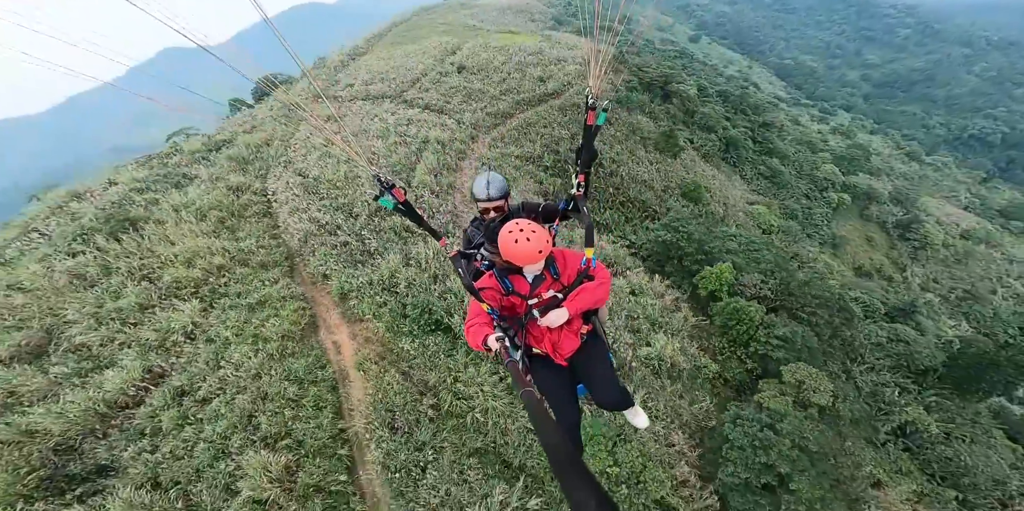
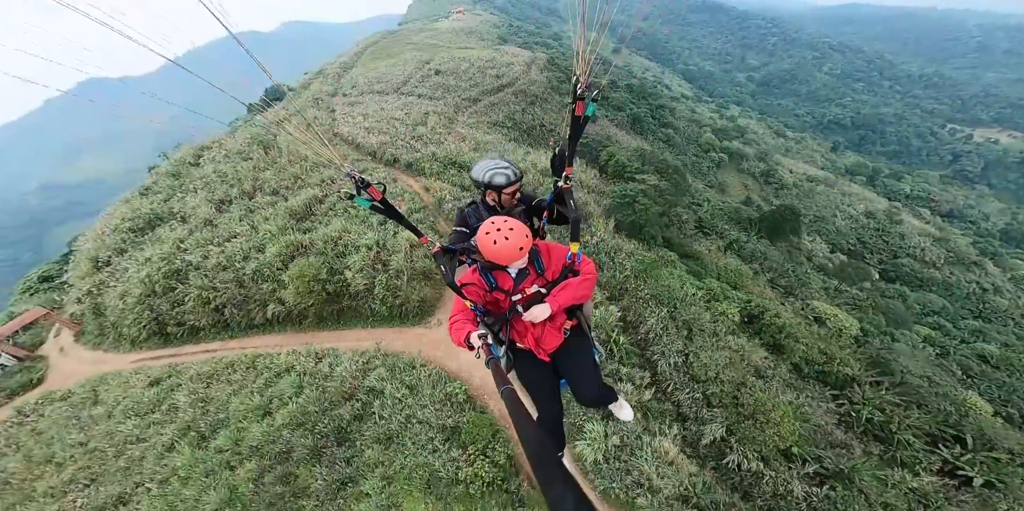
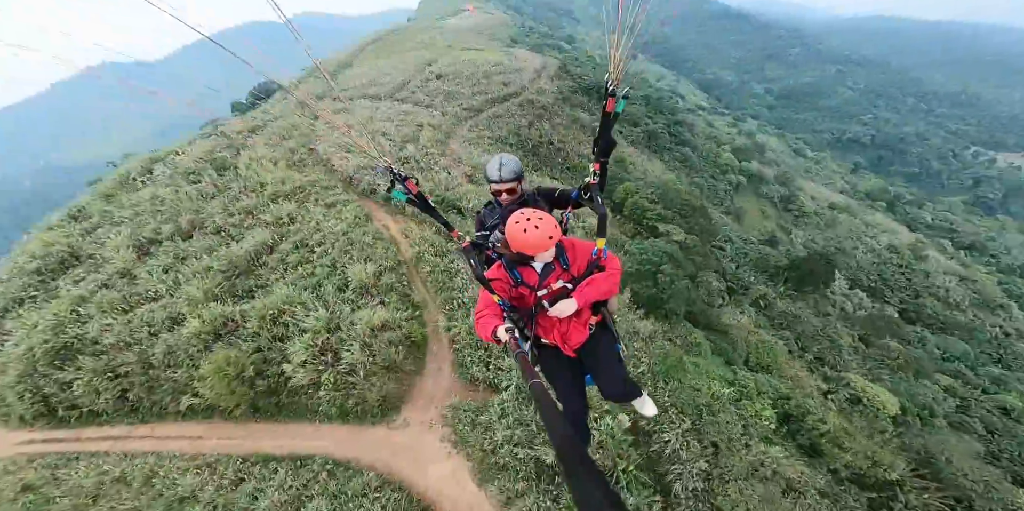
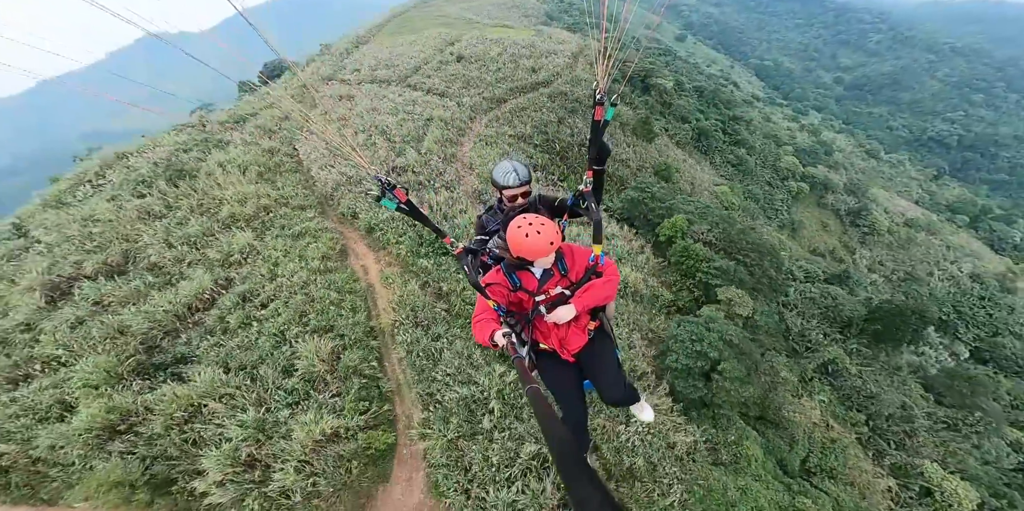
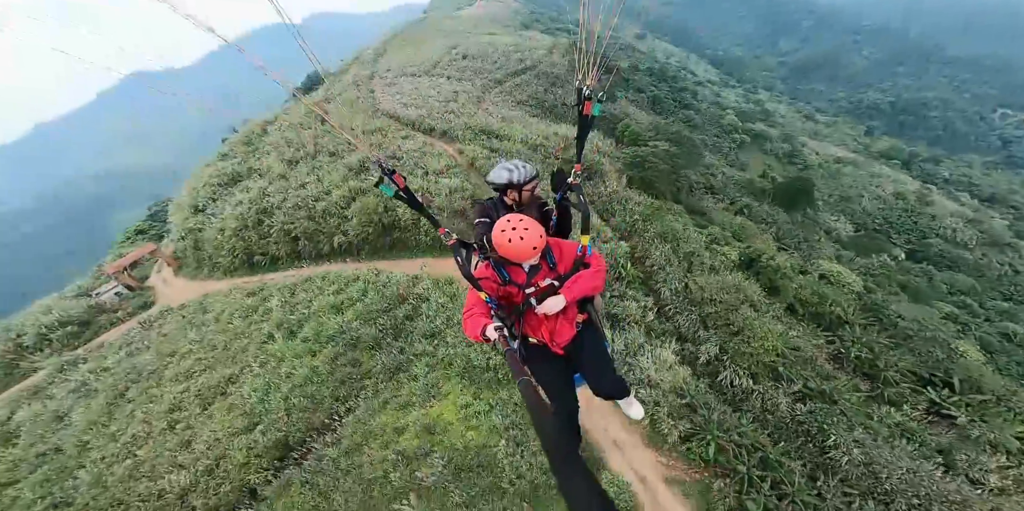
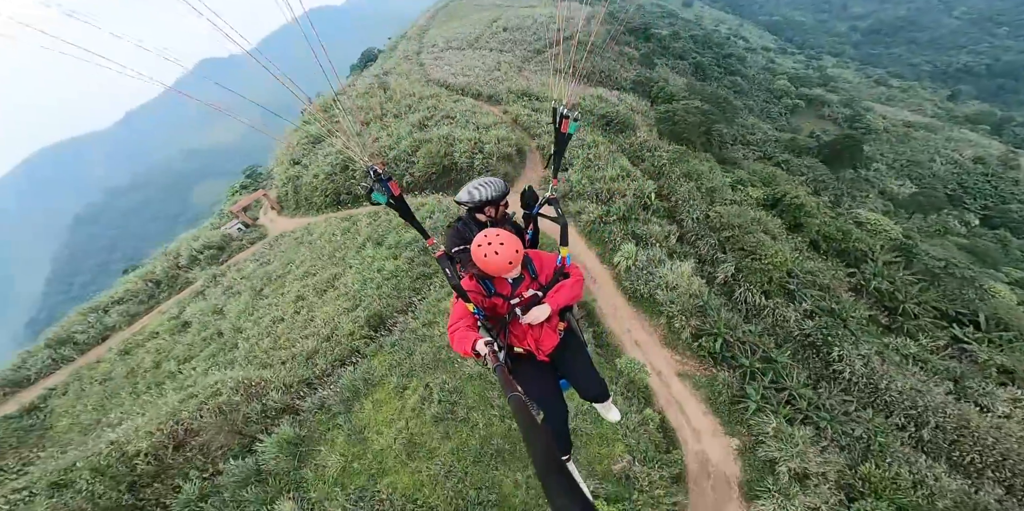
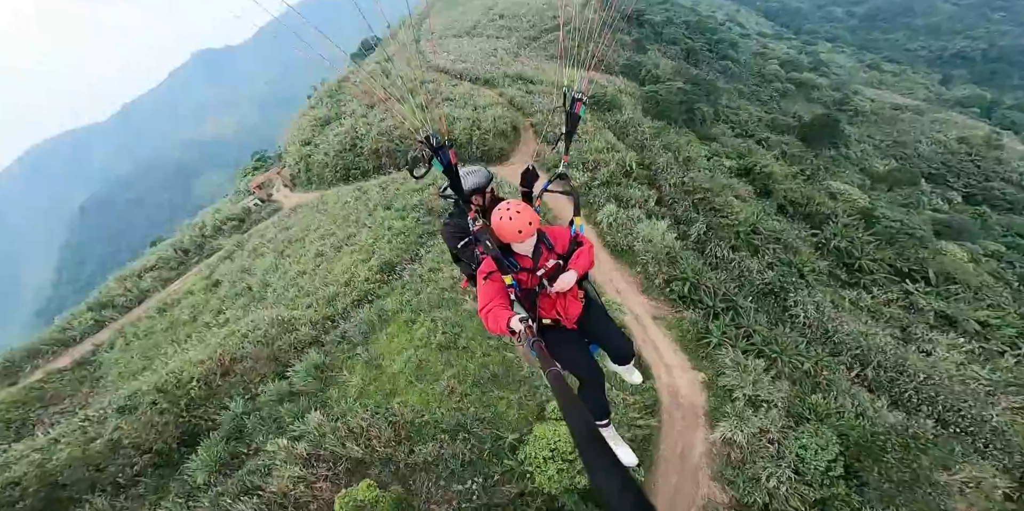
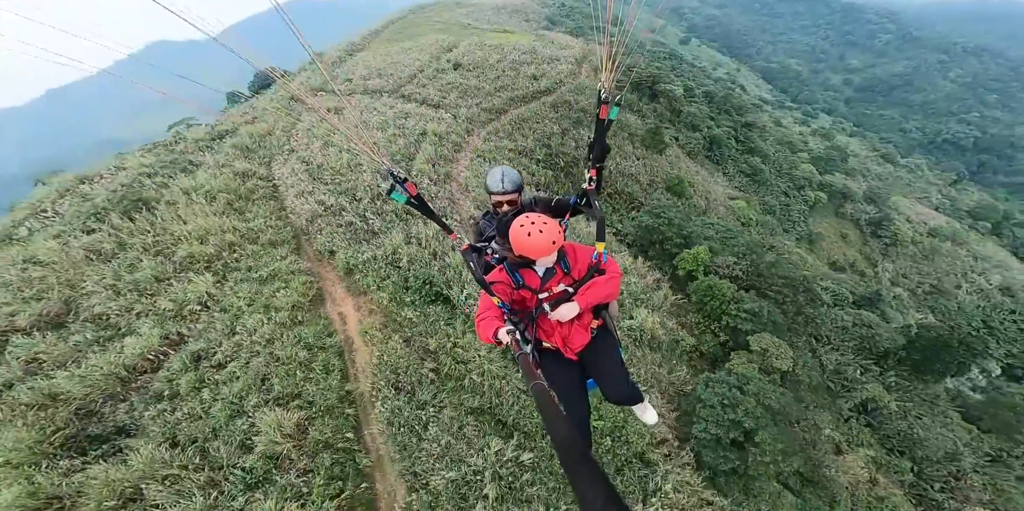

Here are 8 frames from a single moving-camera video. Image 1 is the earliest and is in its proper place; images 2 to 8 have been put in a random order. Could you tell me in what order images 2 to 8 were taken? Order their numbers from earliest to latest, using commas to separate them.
8, 4, 3, 2, 5, 6, 7
